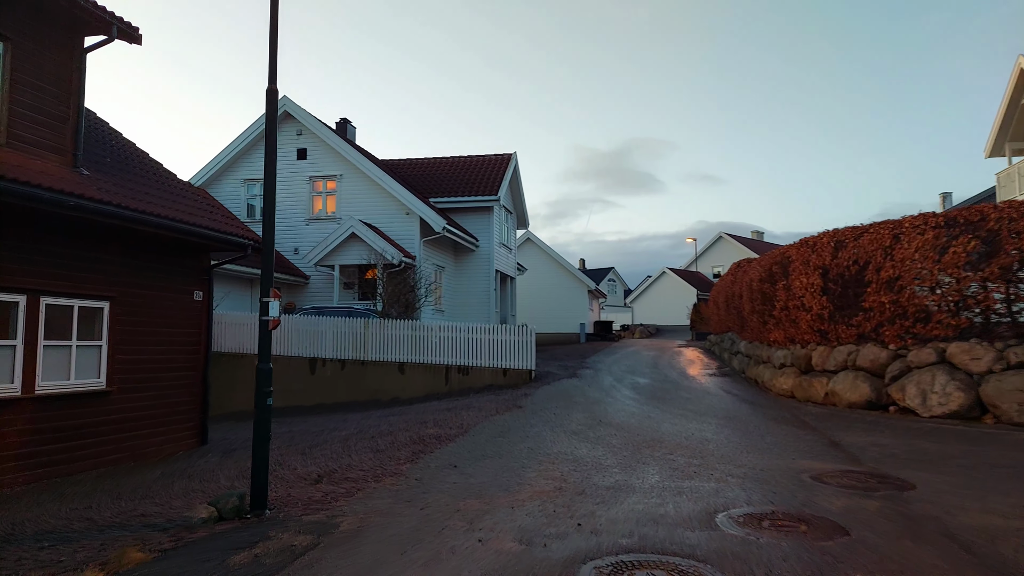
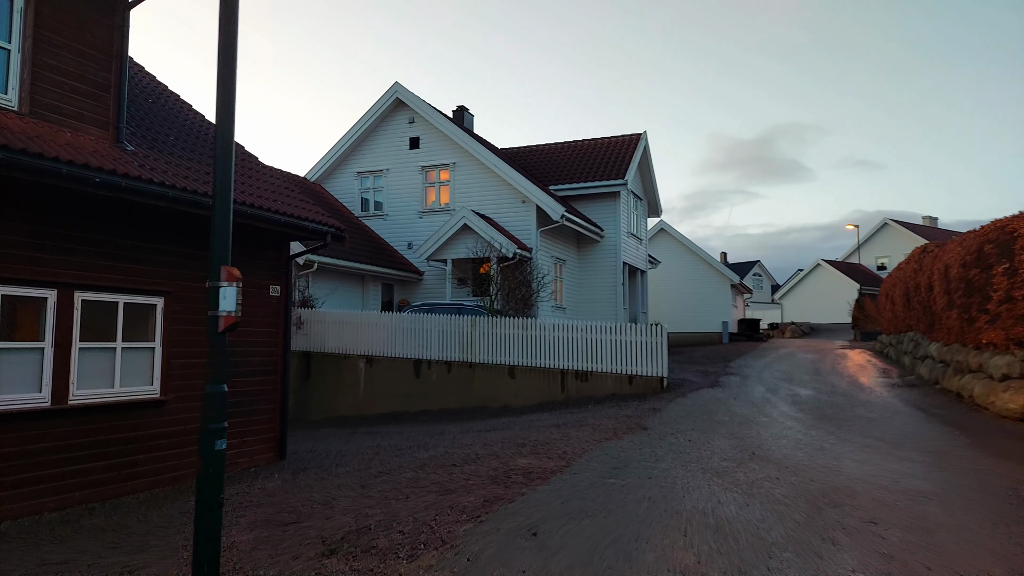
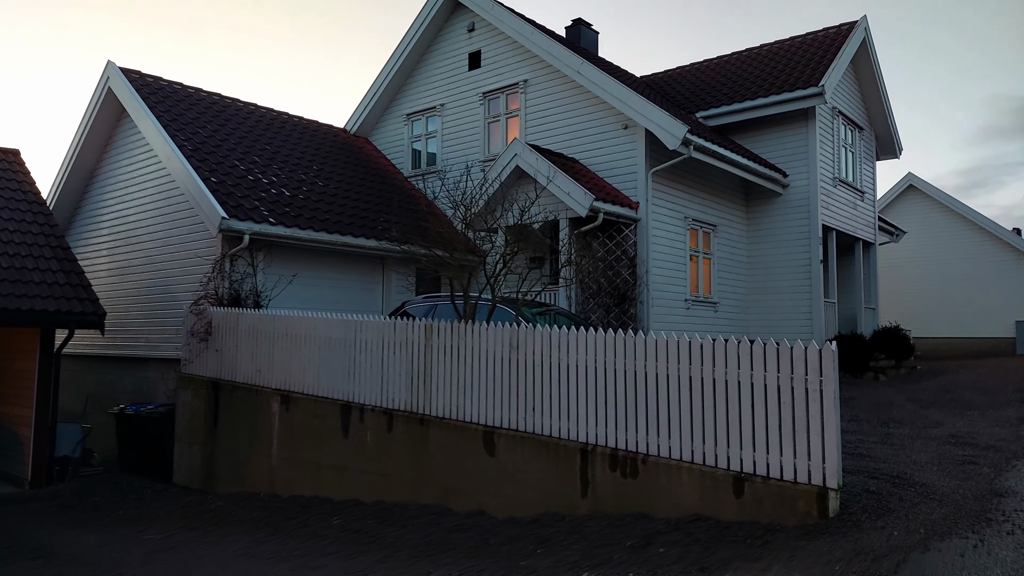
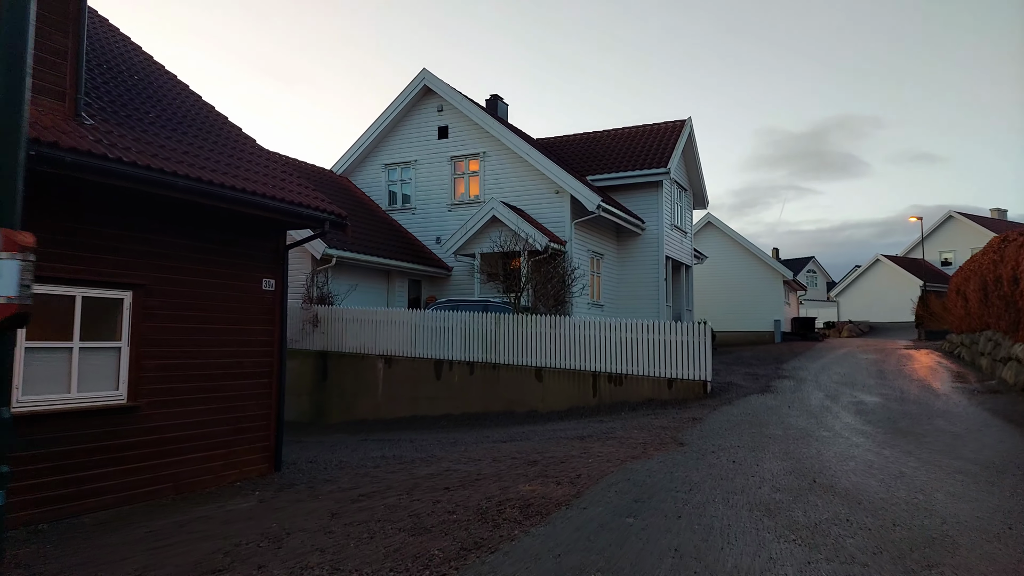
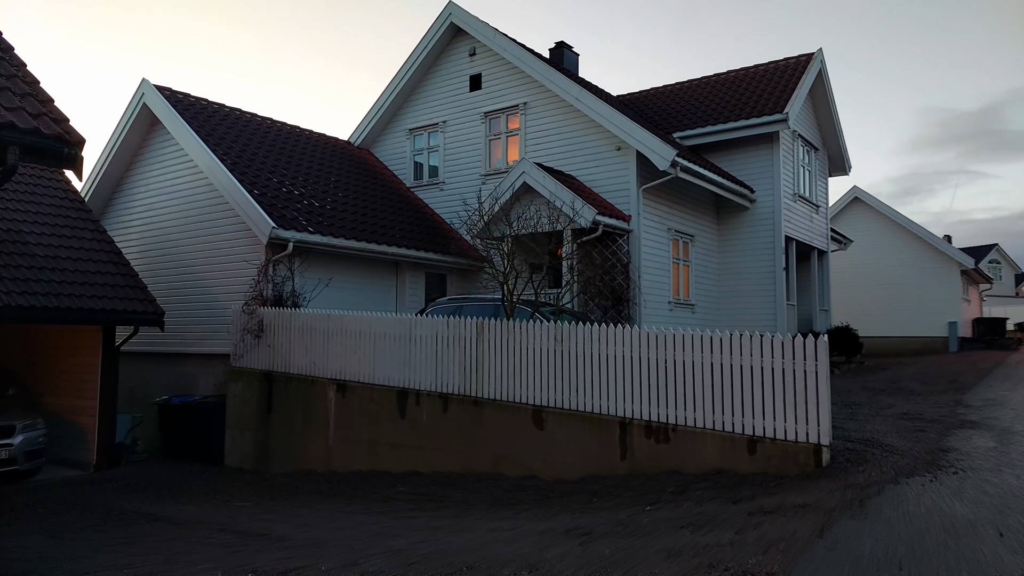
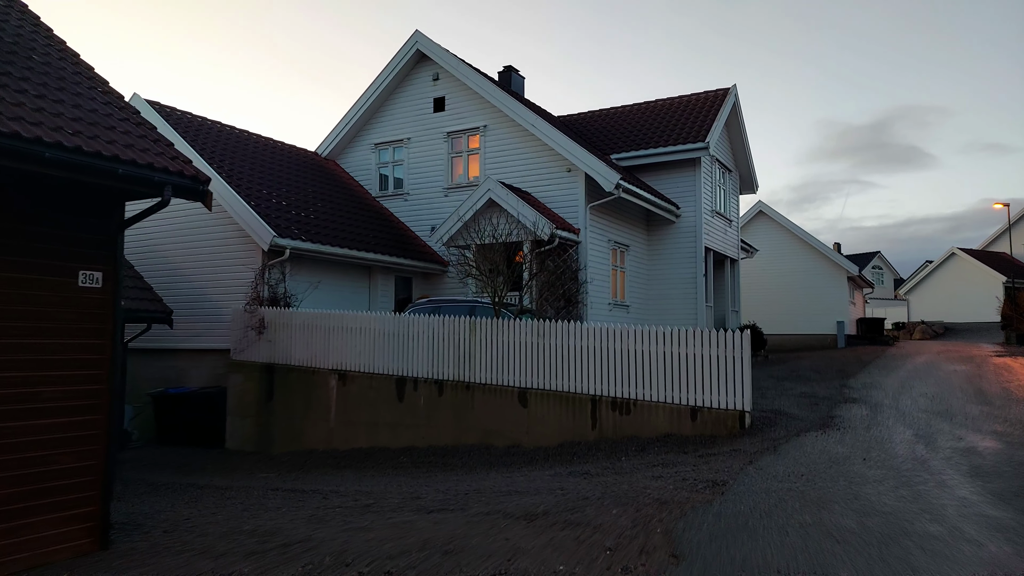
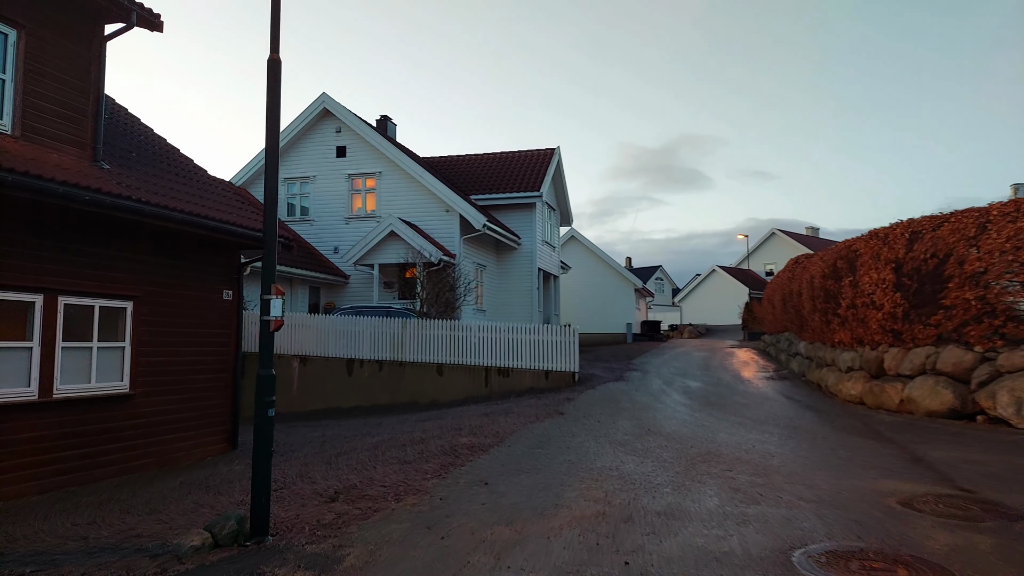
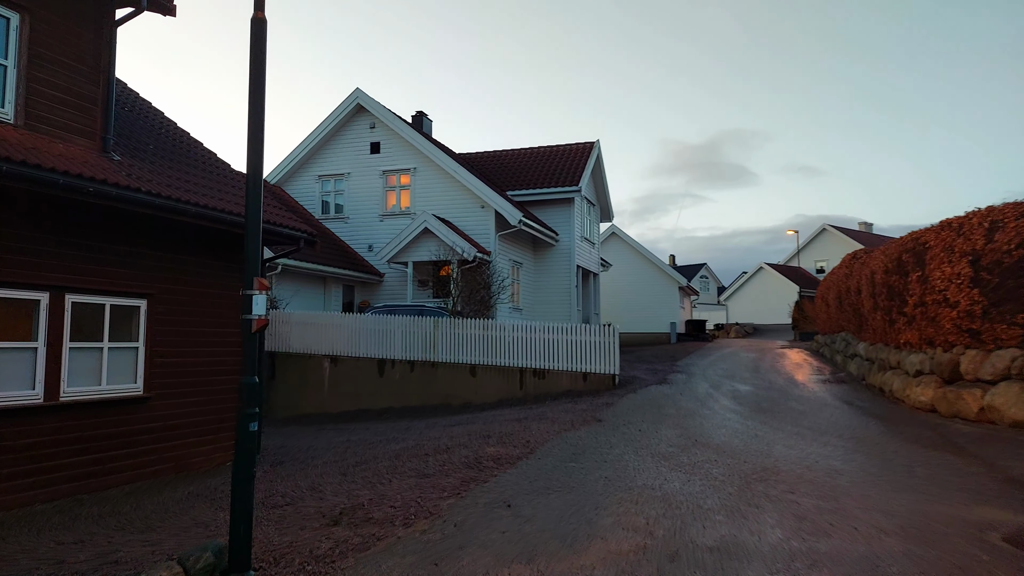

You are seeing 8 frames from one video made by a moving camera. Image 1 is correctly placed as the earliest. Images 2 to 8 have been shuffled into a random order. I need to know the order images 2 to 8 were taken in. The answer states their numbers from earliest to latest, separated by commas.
7, 8, 2, 4, 6, 5, 3
